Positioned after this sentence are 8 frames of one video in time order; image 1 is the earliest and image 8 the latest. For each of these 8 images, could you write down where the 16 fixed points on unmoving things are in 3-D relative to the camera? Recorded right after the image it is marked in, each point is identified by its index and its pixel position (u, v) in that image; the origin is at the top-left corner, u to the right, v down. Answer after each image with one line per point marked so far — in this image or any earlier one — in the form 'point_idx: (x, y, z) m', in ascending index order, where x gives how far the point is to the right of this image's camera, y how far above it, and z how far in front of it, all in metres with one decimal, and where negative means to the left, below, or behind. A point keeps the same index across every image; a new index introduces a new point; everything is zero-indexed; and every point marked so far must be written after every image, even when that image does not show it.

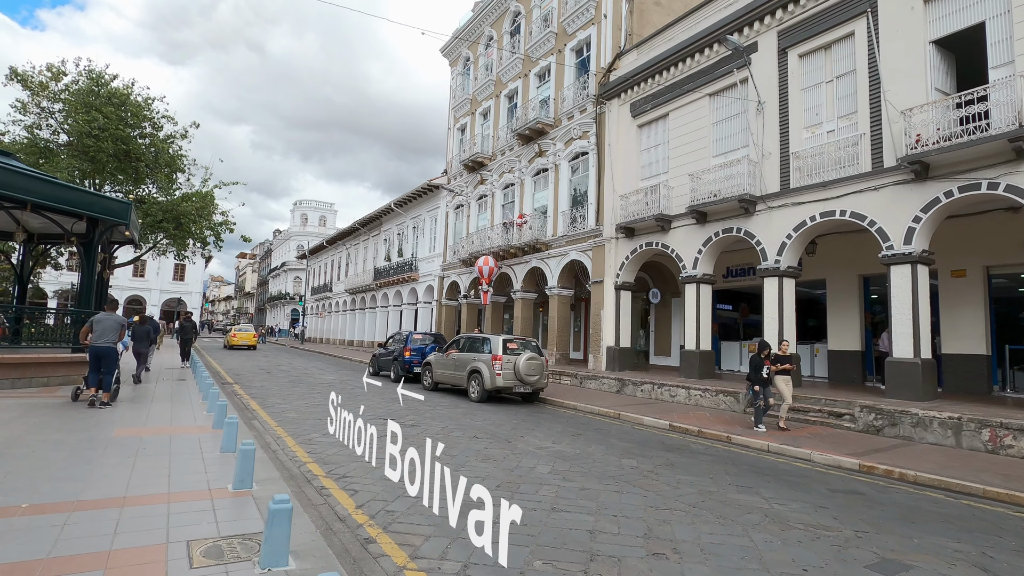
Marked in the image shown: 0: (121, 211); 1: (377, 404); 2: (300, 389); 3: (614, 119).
0: (-9.0, +1.8, +12.4) m
1: (-2.9, -2.5, +11.4) m
2: (-5.6, -2.7, +14.1) m
3: (+3.5, +5.9, +18.5) m
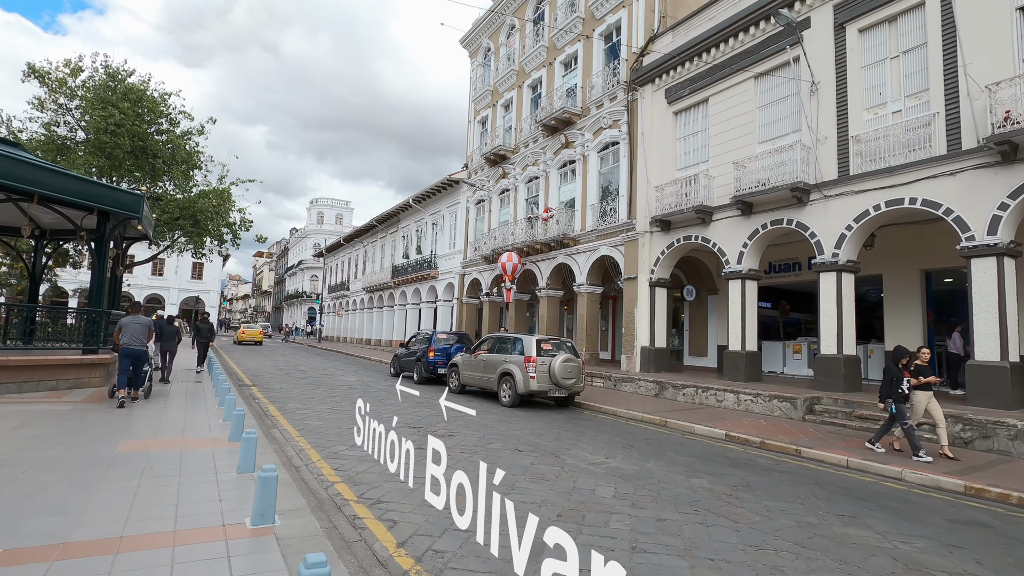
0: (-8.3, +1.9, +11.7) m
1: (-2.1, -2.5, +10.6) m
2: (-4.8, -2.6, +13.4) m
3: (+4.4, +6.0, +17.5) m
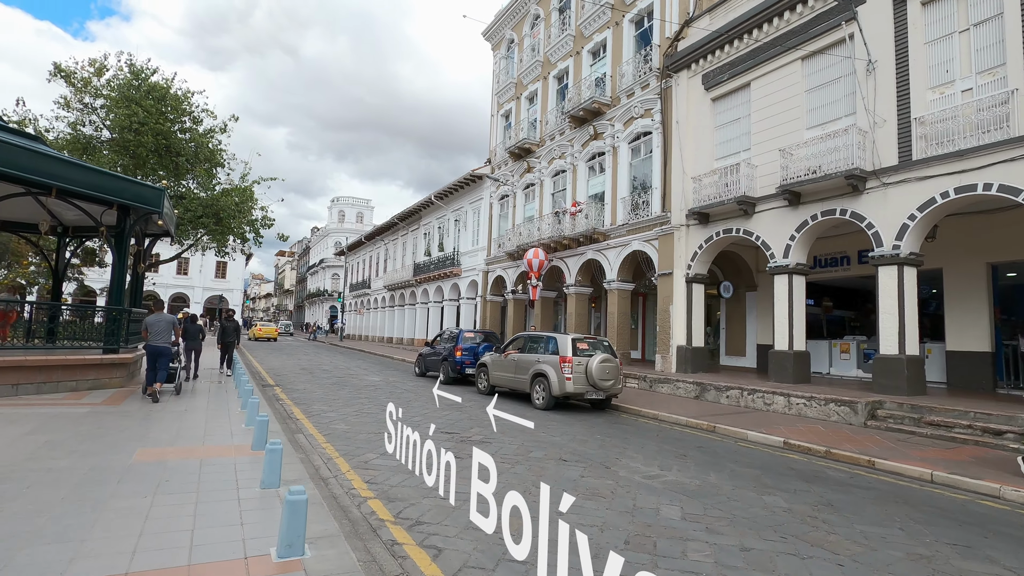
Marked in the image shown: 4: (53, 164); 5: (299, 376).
0: (-7.6, +1.9, +11.3) m
1: (-1.5, -2.4, +10.0) m
2: (-4.0, -2.5, +12.9) m
3: (+5.3, +6.1, +16.7) m
4: (-8.1, +2.2, +9.5) m
5: (-6.4, -2.7, +16.1) m
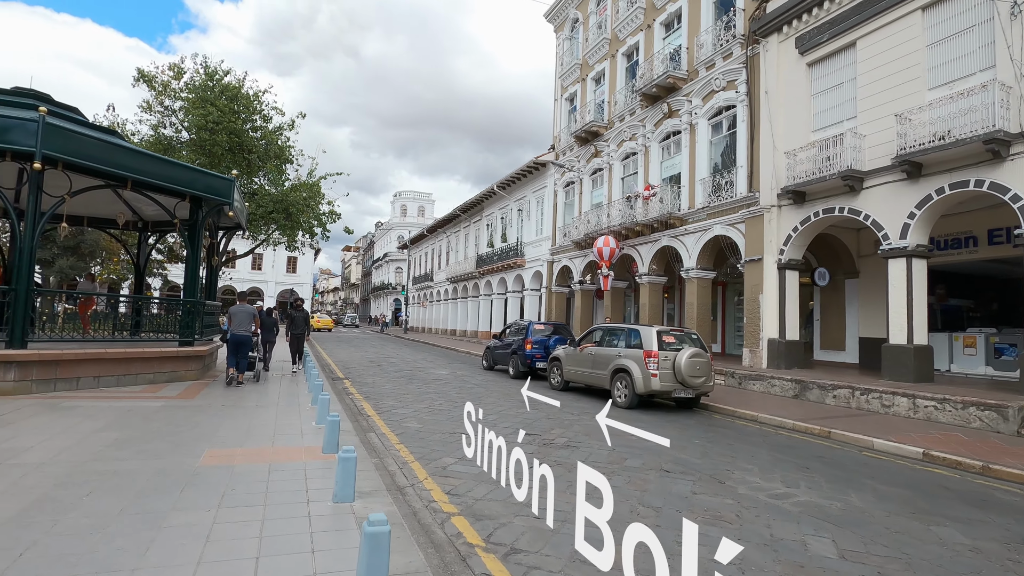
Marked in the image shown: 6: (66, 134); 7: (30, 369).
0: (-6.0, +2.1, +11.2) m
1: (0.0, -2.2, +9.3) m
2: (-2.3, -2.3, +12.4) m
3: (+7.3, +6.4, +15.1) m
4: (-6.7, +2.3, +9.4) m
5: (-4.3, -2.4, +15.9) m
6: (-7.1, +2.4, +8.4) m
7: (-7.4, -1.2, +8.2) m
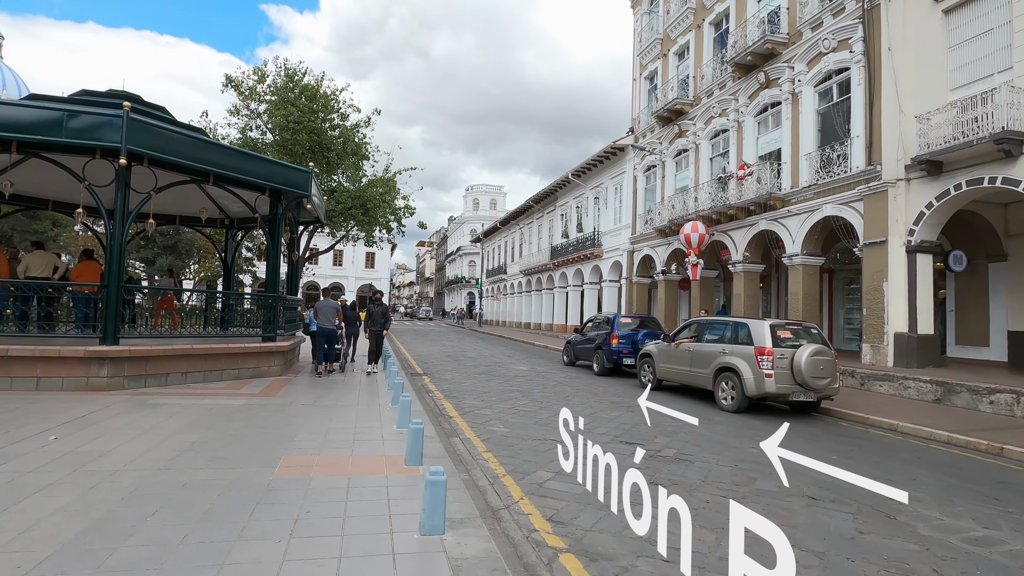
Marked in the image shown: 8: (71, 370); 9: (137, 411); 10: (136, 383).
0: (-4.3, +2.2, +11.0) m
1: (+1.4, -2.0, +8.4) m
2: (-0.4, -2.1, +11.8) m
3: (+9.3, +6.8, +13.0) m
4: (-5.2, +2.4, +9.3) m
5: (-1.9, -2.2, +15.5) m
6: (-5.7, +2.5, +8.4) m
7: (-6.0, -1.2, +8.3) m
8: (-6.5, -1.2, +7.9) m
9: (-4.8, -1.6, +6.9) m
10: (-5.9, -1.5, +8.4) m
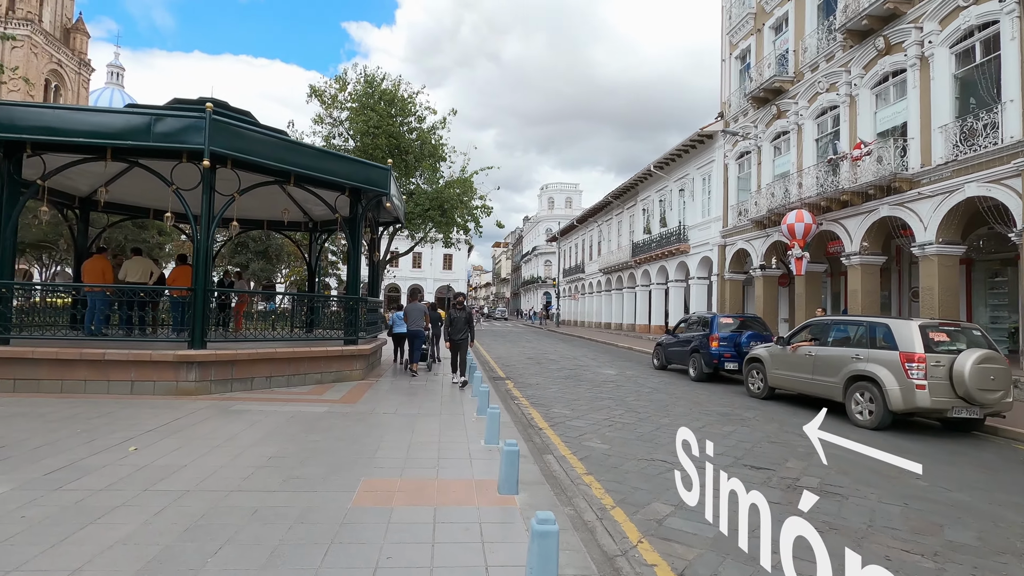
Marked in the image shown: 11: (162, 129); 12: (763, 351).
0: (-2.6, +2.2, +10.7) m
1: (+2.8, -2.0, +7.3) m
2: (+1.5, -2.1, +10.9) m
3: (+11.1, +6.9, +10.8) m
4: (-3.8, +2.3, +9.1) m
5: (+0.4, -2.2, +14.8) m
6: (-4.4, +2.4, +8.3) m
7: (-4.6, -1.2, +8.2) m
8: (-5.2, -1.3, +7.9) m
9: (-3.6, -1.6, +6.6) m
10: (-4.5, -1.6, +8.3) m
11: (-5.2, +2.4, +8.0) m
12: (+4.9, -1.2, +10.5) m
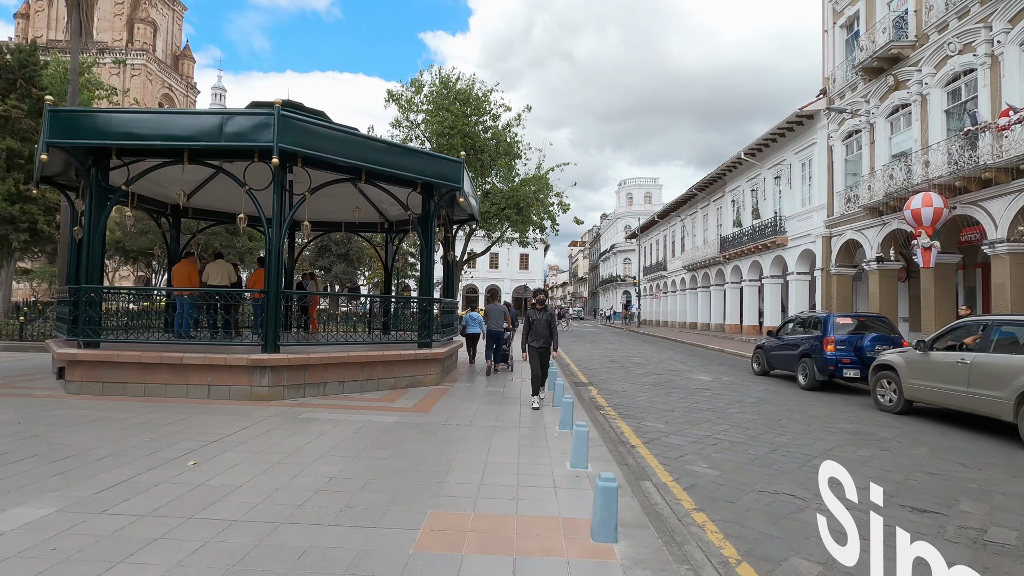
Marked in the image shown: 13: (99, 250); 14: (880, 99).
0: (-1.1, +2.2, +10.1) m
1: (+3.8, -1.9, +6.0) m
2: (+3.0, -2.0, +9.8) m
3: (+12.5, +7.1, +8.3) m
4: (-2.5, +2.3, +8.8) m
5: (+2.6, -2.2, +13.7) m
6: (-3.2, +2.4, +8.0) m
7: (-3.4, -1.3, +7.9) m
8: (-4.0, -1.3, +7.8) m
9: (-2.6, -1.6, +6.3) m
10: (-3.3, -1.6, +8.1) m
11: (-4.1, +2.3, +7.8) m
12: (+6.4, -1.1, +8.8) m
13: (-6.5, +0.6, +8.4) m
14: (+12.4, +6.4, +18.1) m
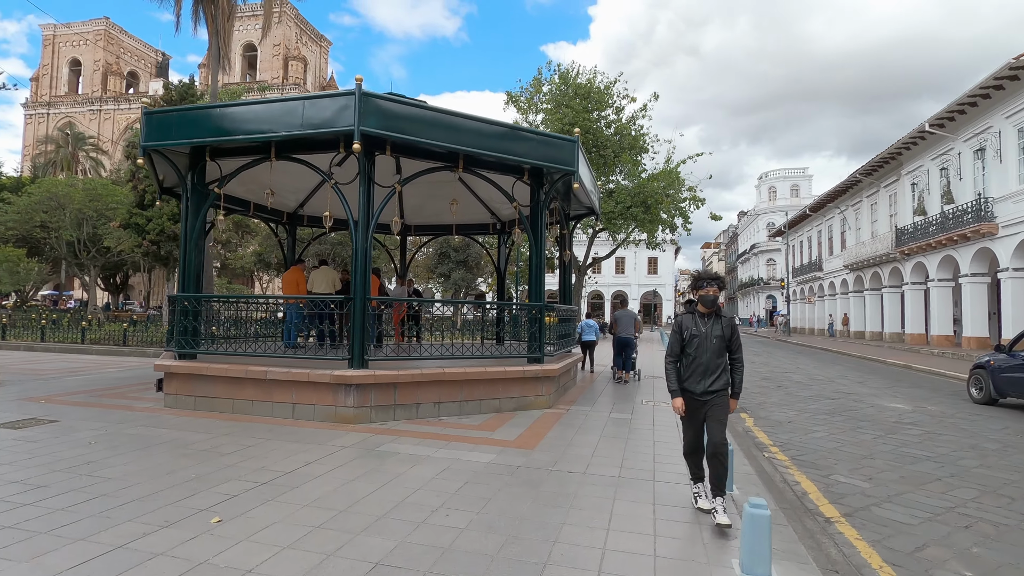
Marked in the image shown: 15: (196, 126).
0: (+0.9, +2.1, +8.5) m
1: (+4.7, -1.8, +3.4) m
2: (+4.9, -2.0, +7.2) m
3: (+13.6, +7.3, +3.7) m
4: (-0.8, +2.3, +7.5) m
5: (+5.3, -2.2, +11.2) m
6: (-1.6, +2.3, +7.0) m
7: (-1.8, -1.3, +6.9) m
8: (-2.4, -1.4, +6.9) m
9: (-1.5, -1.7, +5.1) m
10: (-1.7, -1.7, +7.0) m
11: (-2.6, +2.3, +7.0) m
12: (+7.9, -1.1, +5.5) m
13: (-4.7, +0.5, +8.1) m
14: (+15.8, +6.5, +13.2) m
15: (-4.3, +2.2, +7.4) m
